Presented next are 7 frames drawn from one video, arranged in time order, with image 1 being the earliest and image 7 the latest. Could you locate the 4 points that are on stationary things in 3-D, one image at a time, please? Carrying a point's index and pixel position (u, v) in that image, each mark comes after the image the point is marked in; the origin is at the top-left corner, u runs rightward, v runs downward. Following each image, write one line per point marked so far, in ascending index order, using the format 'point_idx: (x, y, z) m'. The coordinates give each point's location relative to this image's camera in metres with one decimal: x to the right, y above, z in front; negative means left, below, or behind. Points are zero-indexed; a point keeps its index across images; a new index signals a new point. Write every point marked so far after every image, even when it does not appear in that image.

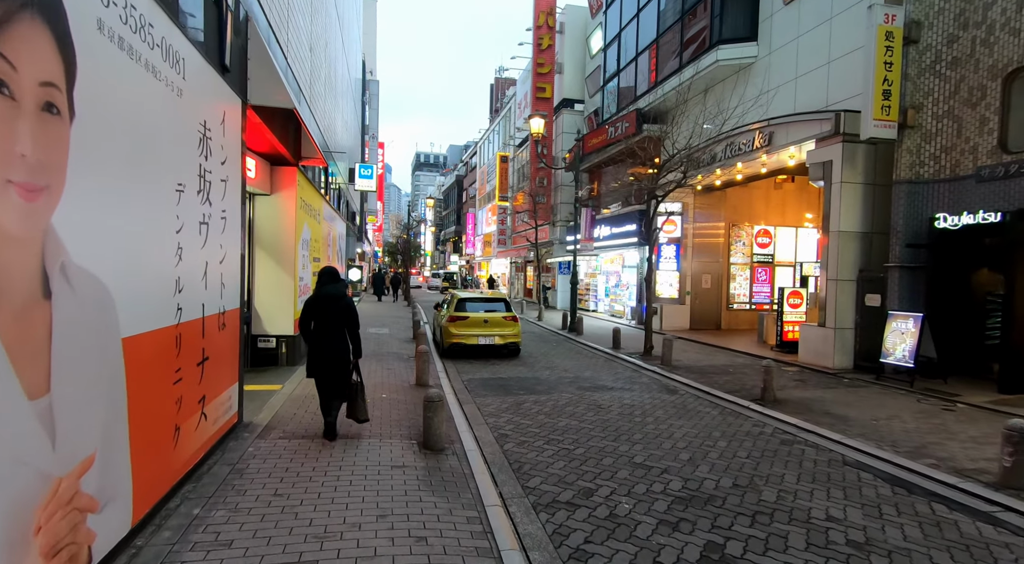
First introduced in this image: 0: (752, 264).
0: (+7.9, +0.6, +19.9) m
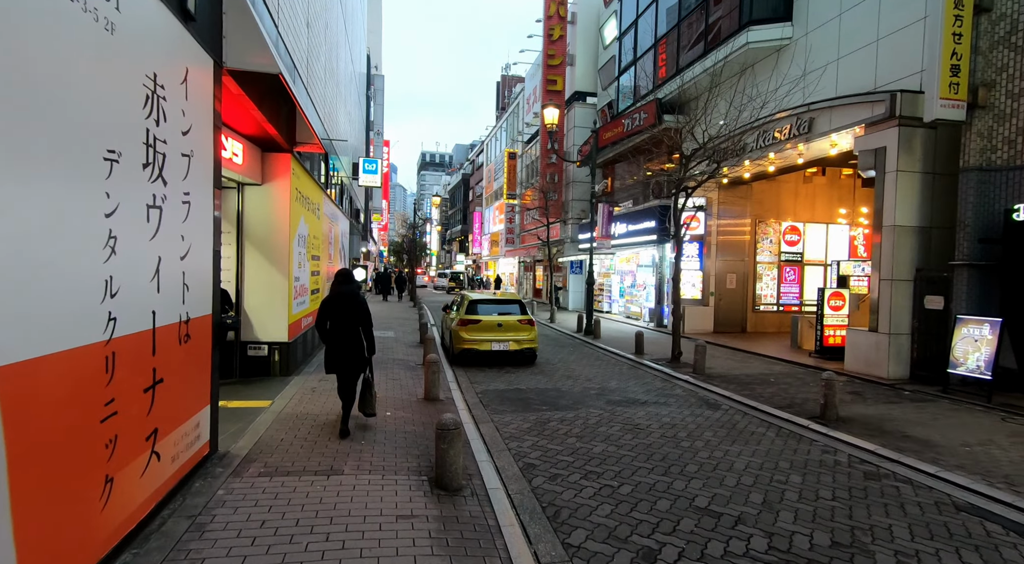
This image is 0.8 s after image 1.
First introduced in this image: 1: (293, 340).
0: (+8.3, +0.6, +18.8) m
1: (-3.4, -0.9, +9.5) m
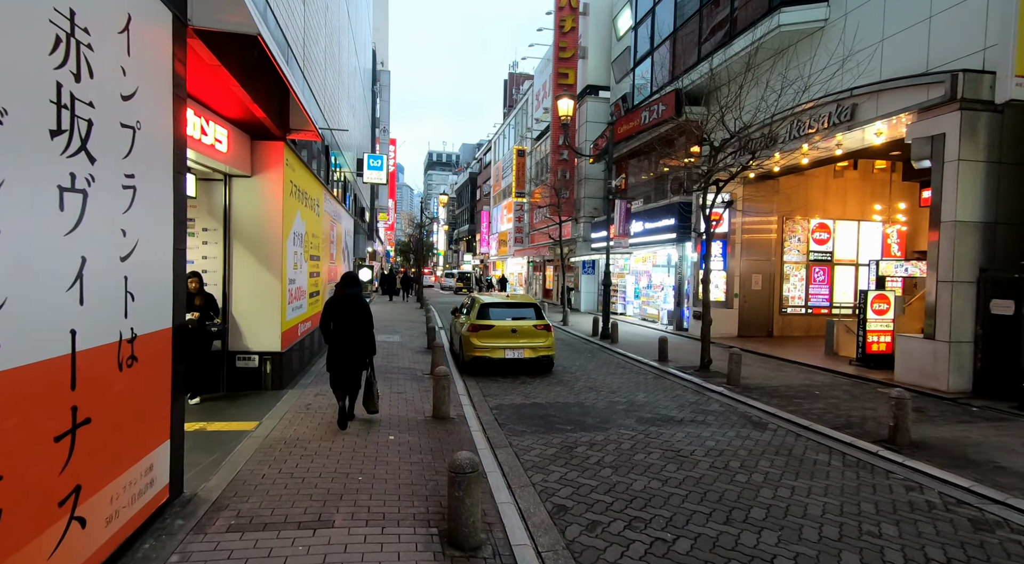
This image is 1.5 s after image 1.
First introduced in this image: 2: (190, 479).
0: (+8.6, +0.6, +17.7) m
1: (-3.2, -1.0, +8.6) m
2: (-2.5, -1.5, +4.7) m
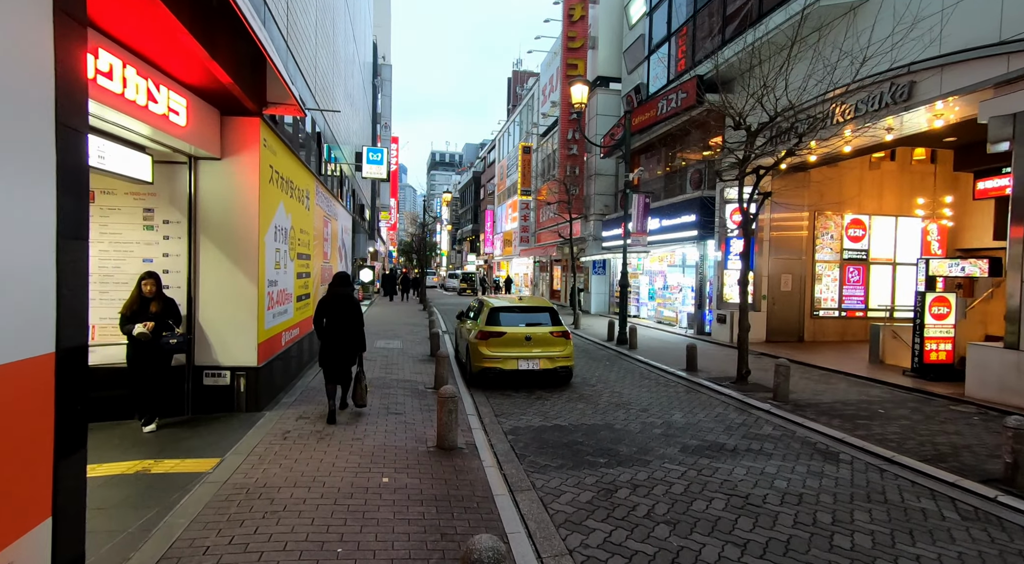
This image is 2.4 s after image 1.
0: (+8.9, +0.5, +16.3) m
1: (-3.0, -1.0, +7.3) m
2: (-2.3, -1.5, +3.4) m
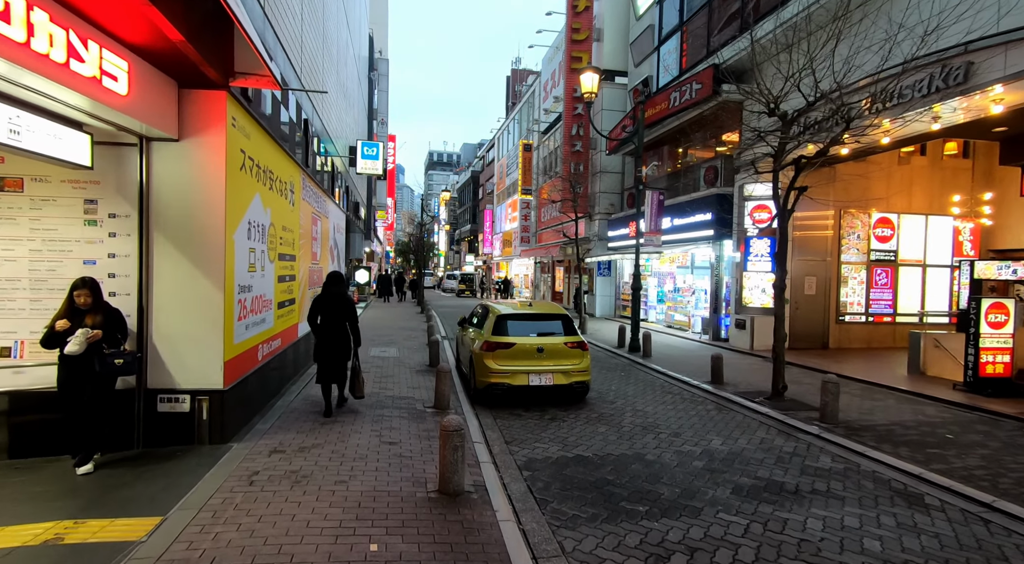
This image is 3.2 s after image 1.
0: (+9.0, +0.5, +15.3) m
1: (-2.8, -1.0, +6.2) m
2: (-2.1, -1.6, +2.3) m
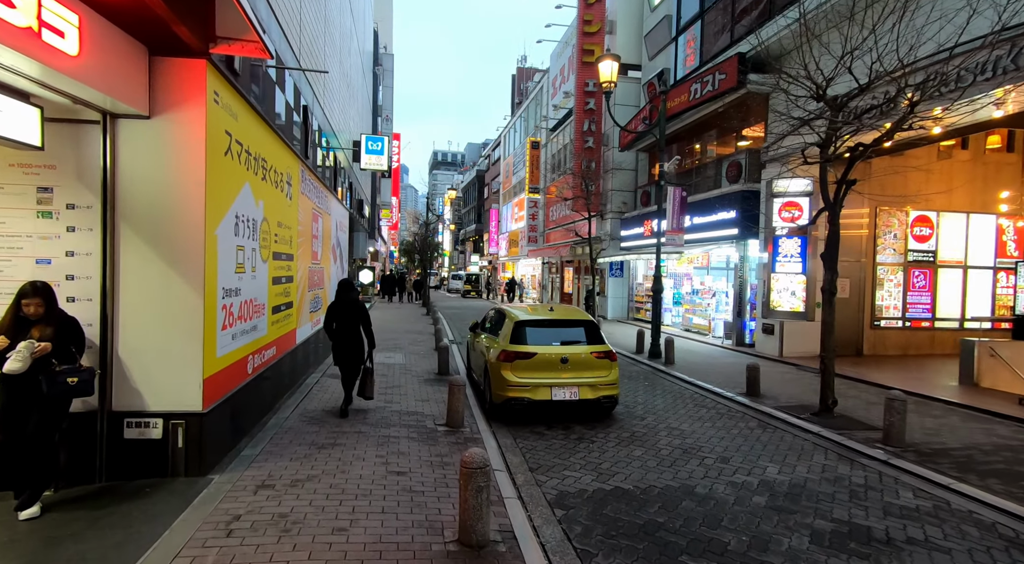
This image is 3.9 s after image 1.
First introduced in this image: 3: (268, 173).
0: (+9.3, +0.4, +14.3) m
1: (-2.6, -1.1, +5.3) m
2: (-1.9, -1.6, +1.4) m
3: (-2.9, +1.3, +7.2) m
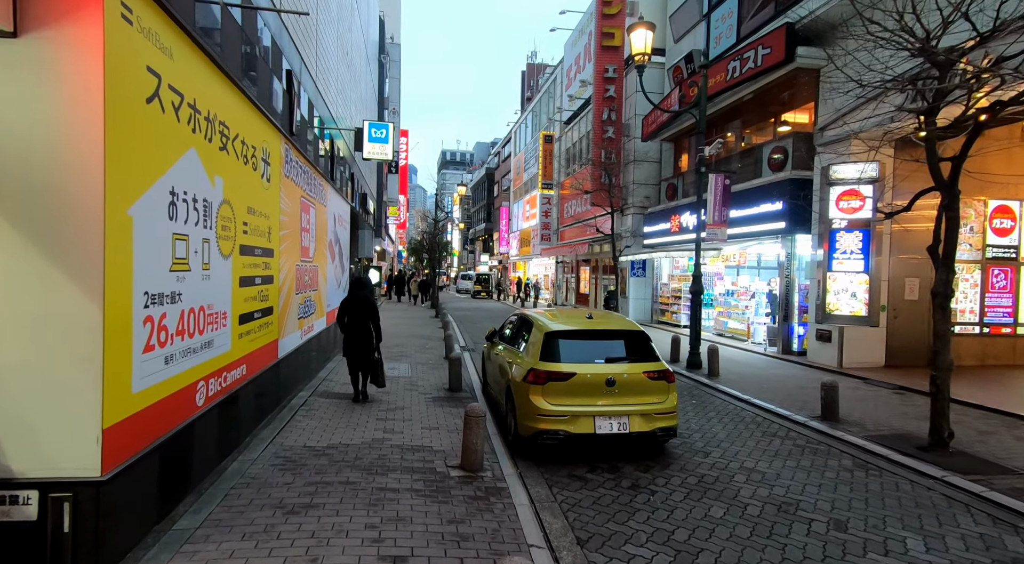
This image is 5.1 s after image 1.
0: (+9.7, +0.4, +12.5) m
1: (-2.3, -1.1, +3.6) m
2: (-1.7, -1.6, -0.3) m
3: (-2.6, +1.3, +5.6) m
